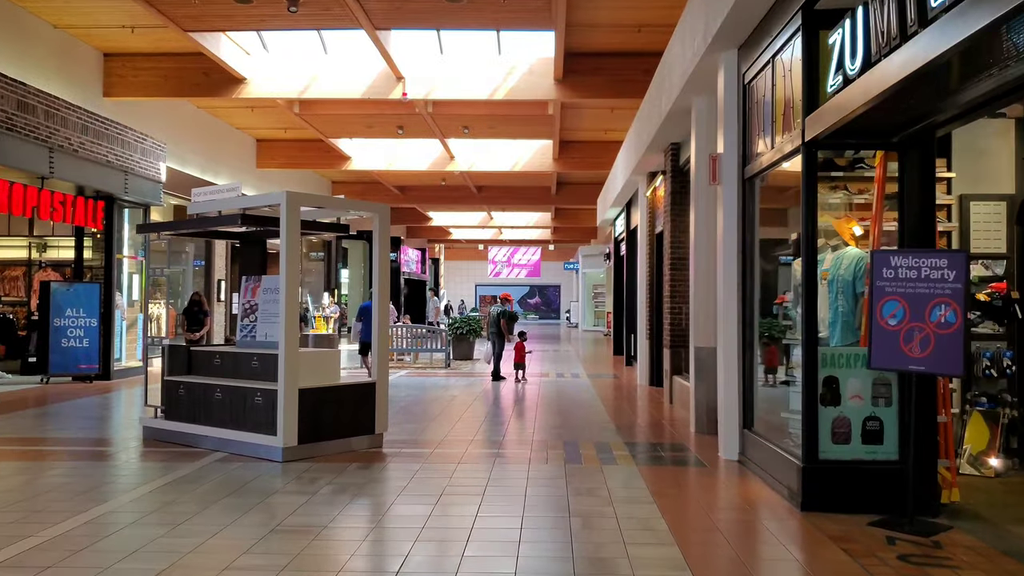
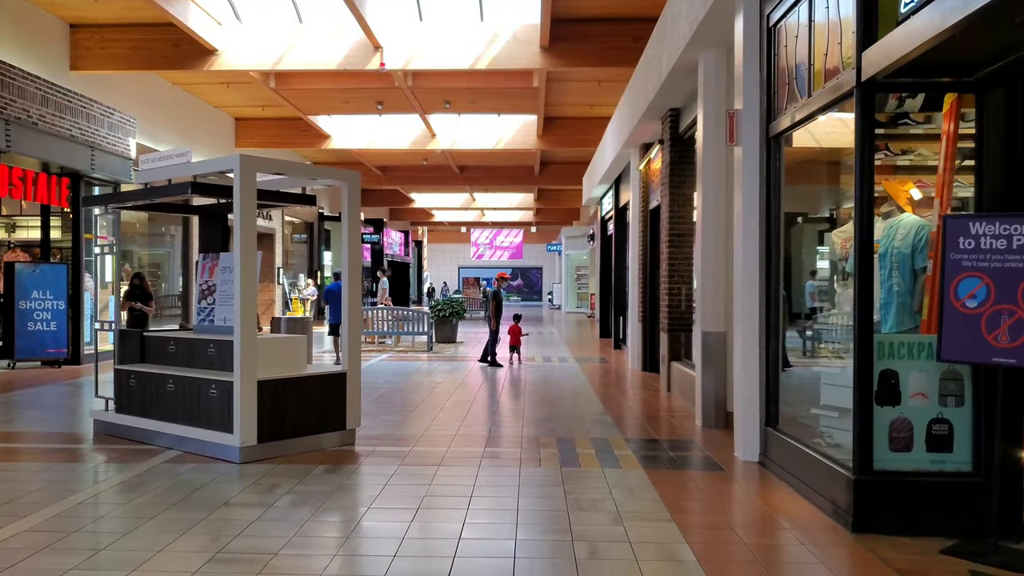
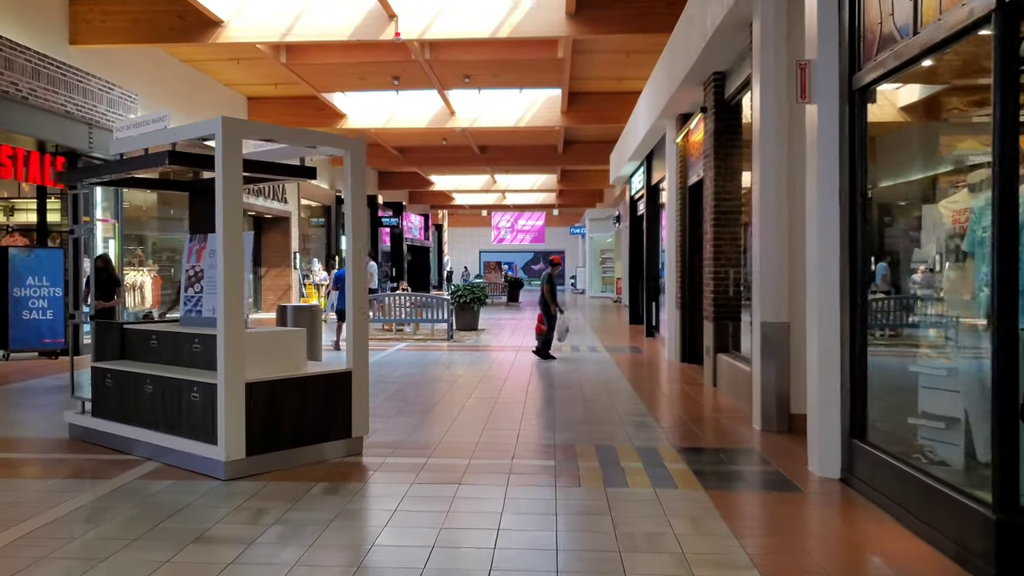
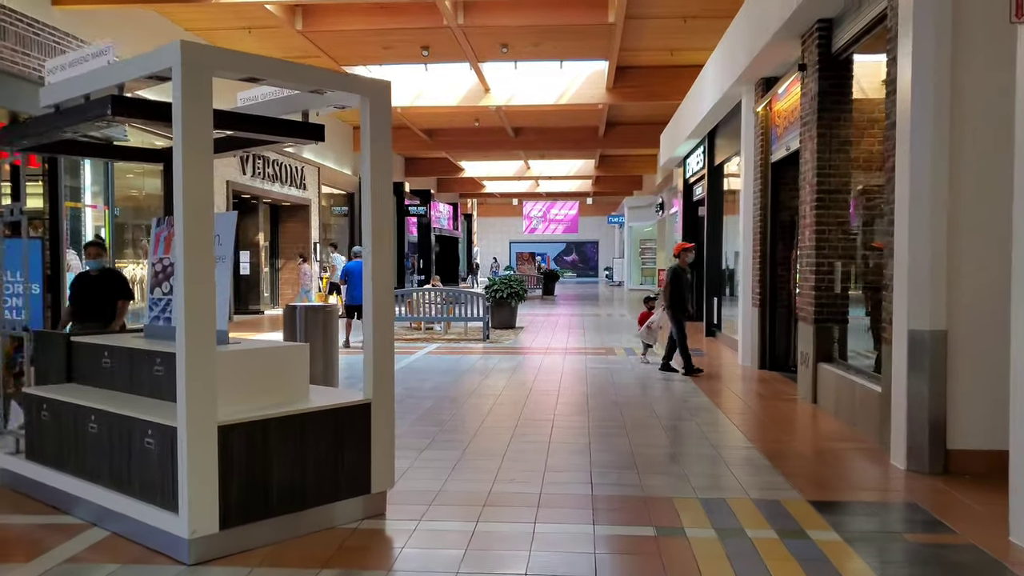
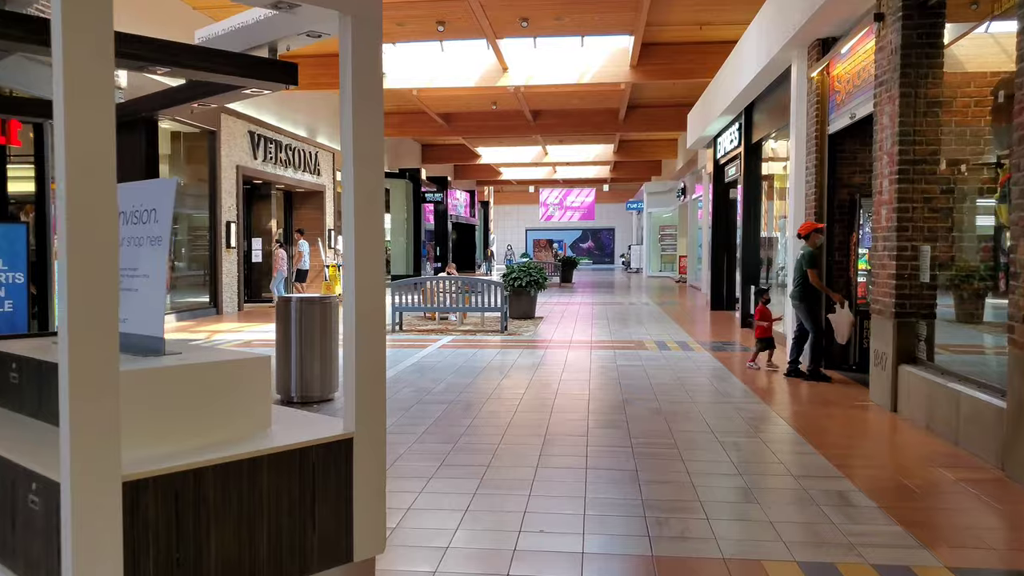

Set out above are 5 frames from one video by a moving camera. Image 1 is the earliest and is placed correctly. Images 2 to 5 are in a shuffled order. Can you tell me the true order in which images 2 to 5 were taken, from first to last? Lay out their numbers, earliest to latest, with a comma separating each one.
2, 3, 4, 5
